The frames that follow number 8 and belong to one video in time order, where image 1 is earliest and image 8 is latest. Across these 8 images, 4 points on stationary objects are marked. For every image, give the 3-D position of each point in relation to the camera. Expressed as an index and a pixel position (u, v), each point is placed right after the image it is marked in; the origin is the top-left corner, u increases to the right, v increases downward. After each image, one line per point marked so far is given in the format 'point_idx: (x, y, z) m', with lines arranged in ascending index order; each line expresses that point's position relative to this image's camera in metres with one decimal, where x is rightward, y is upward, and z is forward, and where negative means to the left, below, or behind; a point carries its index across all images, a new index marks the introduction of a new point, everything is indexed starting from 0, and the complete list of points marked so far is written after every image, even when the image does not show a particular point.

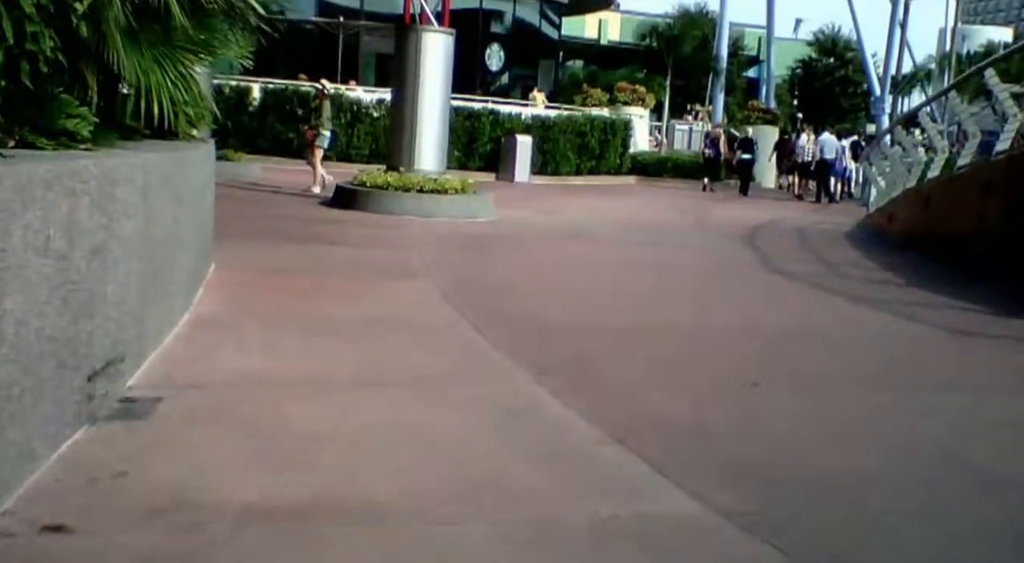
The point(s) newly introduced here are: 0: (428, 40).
0: (-1.1, +3.3, +17.2) m
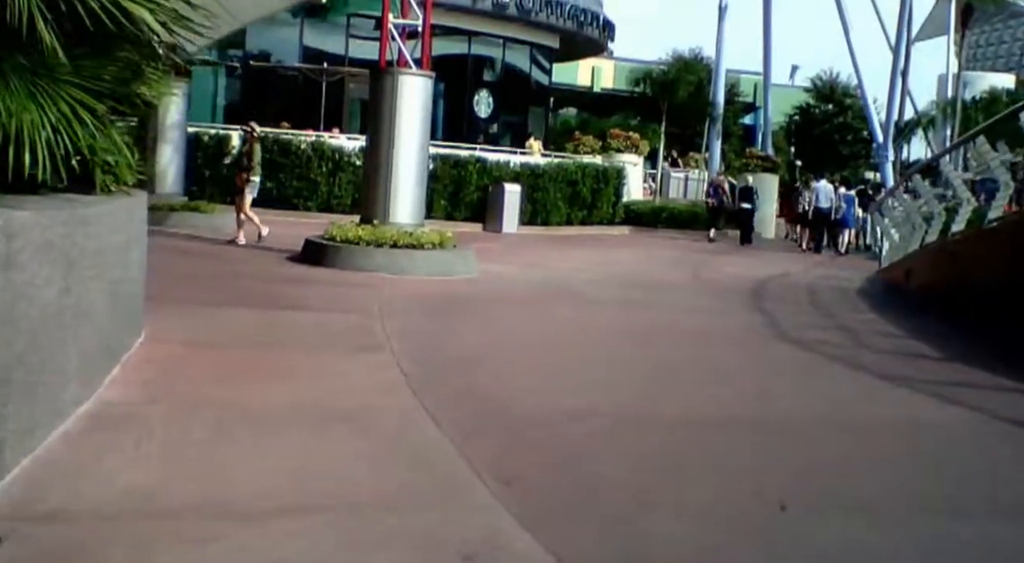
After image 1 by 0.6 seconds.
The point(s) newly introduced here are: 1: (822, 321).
0: (-1.4, +2.5, +15.8) m
1: (+3.4, -0.4, +13.7) m
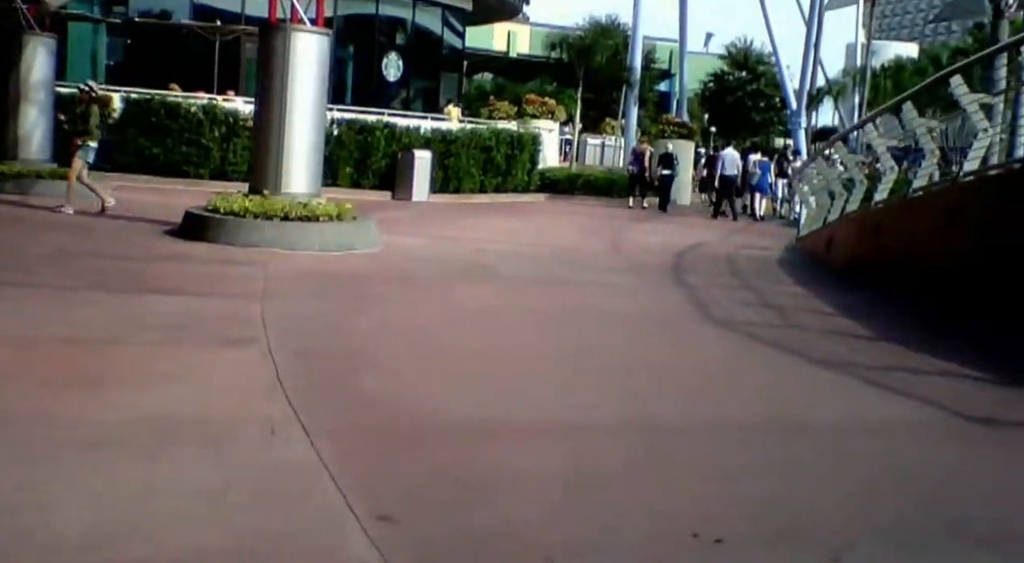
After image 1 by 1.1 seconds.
0: (-2.5, +2.8, +14.5) m
1: (+2.4, -0.2, +12.8) m
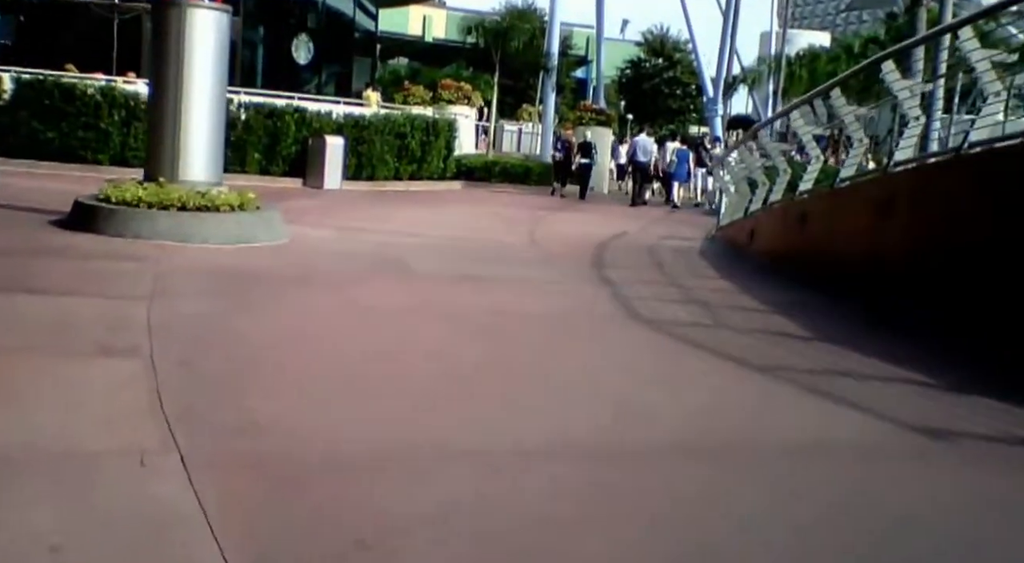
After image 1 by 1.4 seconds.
0: (-3.5, +2.9, +13.6) m
1: (+1.6, -0.1, +12.3) m
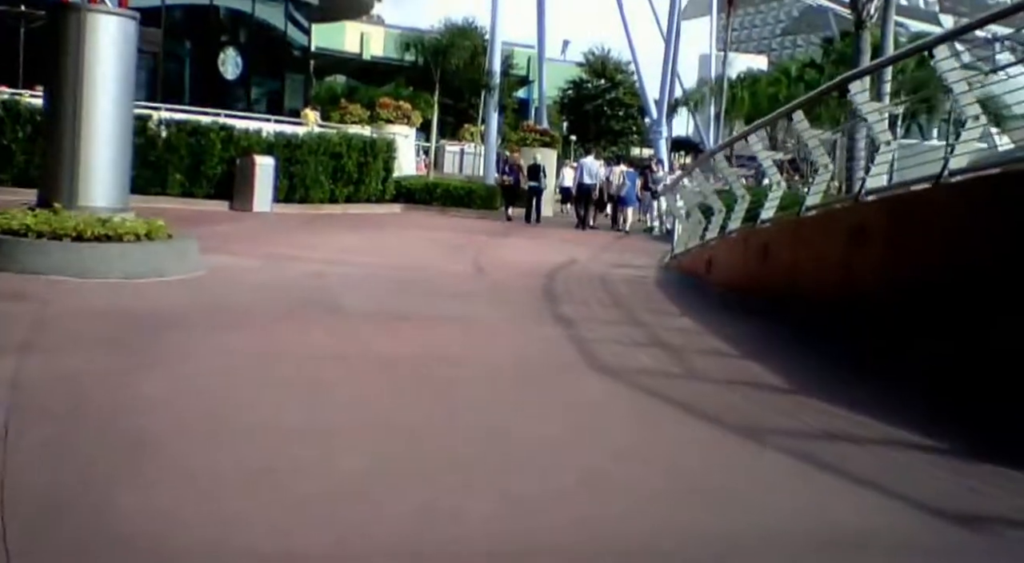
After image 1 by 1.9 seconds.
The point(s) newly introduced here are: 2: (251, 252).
0: (-4.0, +2.5, +12.1) m
1: (+1.1, -0.5, +11.0) m
2: (-3.3, +0.4, +16.0) m
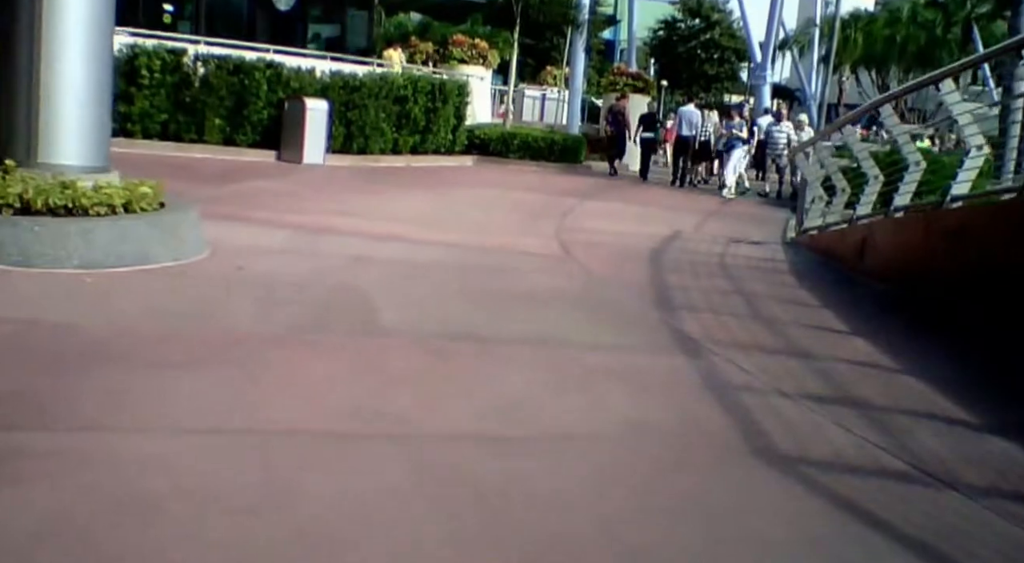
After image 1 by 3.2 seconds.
0: (-3.2, +2.6, +8.8) m
1: (+1.7, -0.5, +7.6) m
2: (-2.4, +0.6, +12.7) m
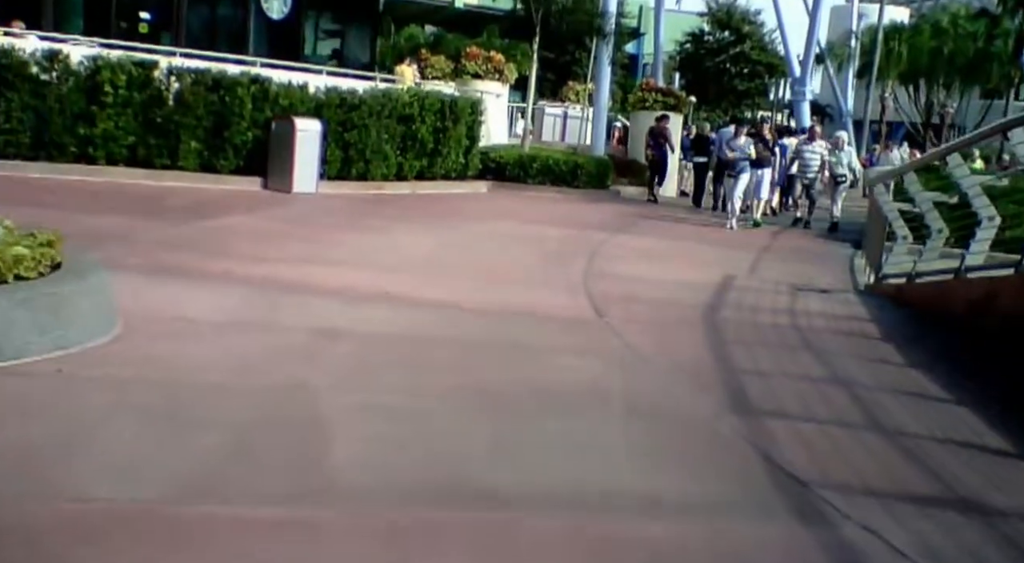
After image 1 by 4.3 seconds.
0: (-3.1, +2.1, +6.2) m
1: (+1.8, -1.0, +4.9) m
2: (-2.2, +0.1, +10.1) m
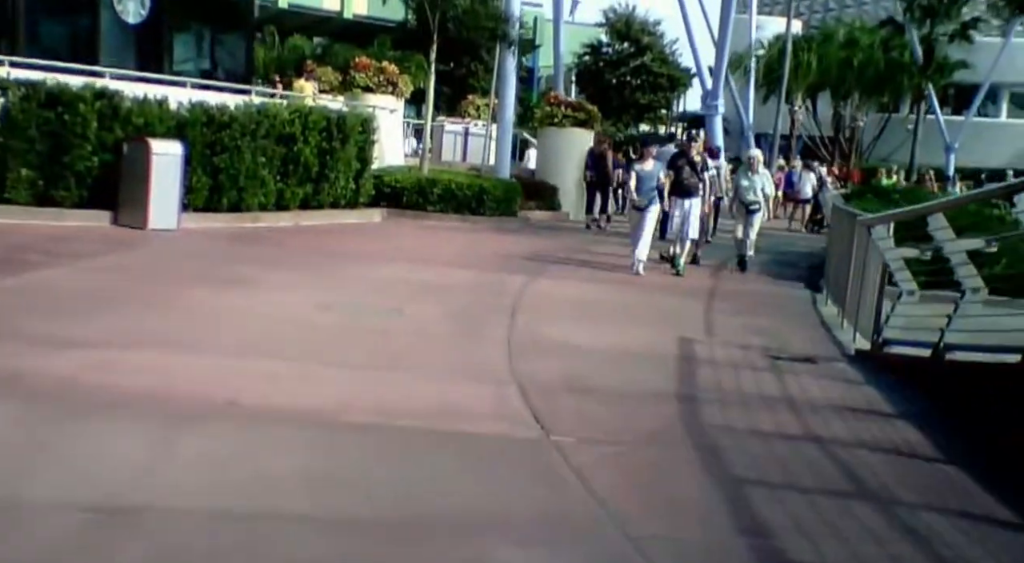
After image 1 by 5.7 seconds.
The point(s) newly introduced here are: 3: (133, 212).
0: (-3.3, +1.6, +3.2) m
1: (+1.8, -1.5, +2.3) m
2: (-2.7, -0.5, +7.2) m
3: (-4.6, +0.8, +14.8) m
